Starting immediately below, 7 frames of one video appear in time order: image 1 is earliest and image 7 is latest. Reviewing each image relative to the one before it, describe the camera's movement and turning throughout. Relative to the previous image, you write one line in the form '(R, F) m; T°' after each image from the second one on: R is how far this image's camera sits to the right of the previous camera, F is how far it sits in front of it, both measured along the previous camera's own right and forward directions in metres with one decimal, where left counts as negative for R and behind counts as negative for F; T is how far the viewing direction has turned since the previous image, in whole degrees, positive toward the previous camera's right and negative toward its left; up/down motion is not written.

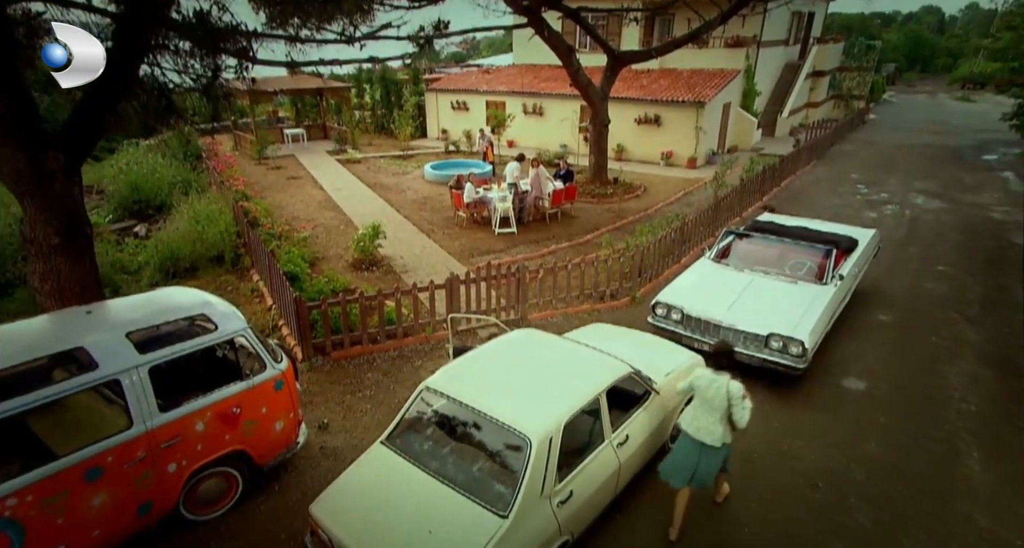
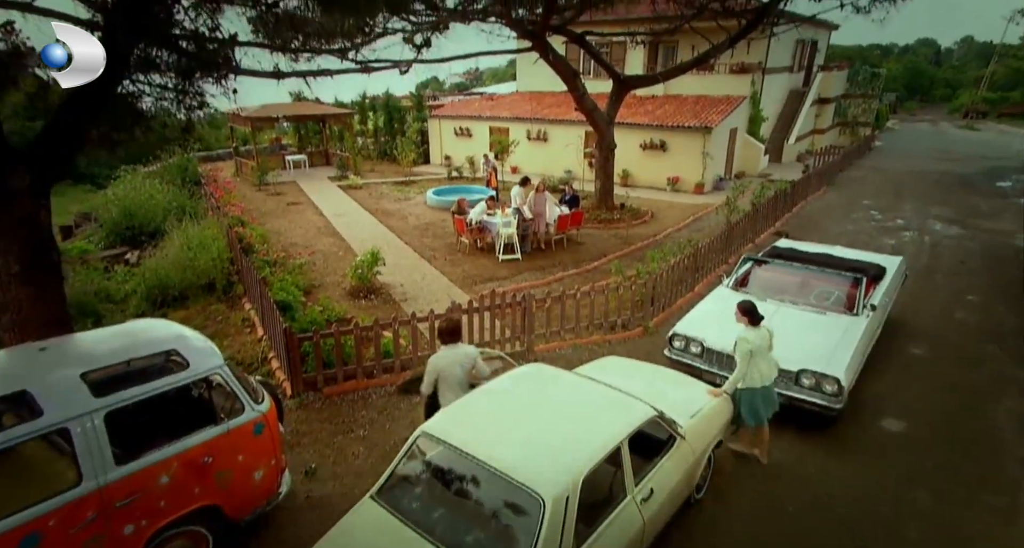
(0.0, +0.4) m; 0°
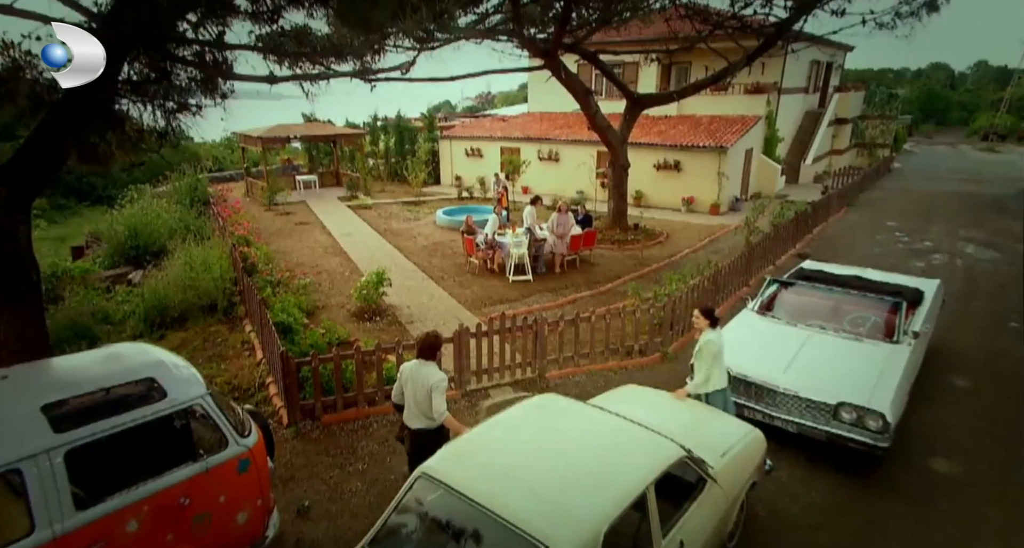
(0.0, +0.3) m; -1°
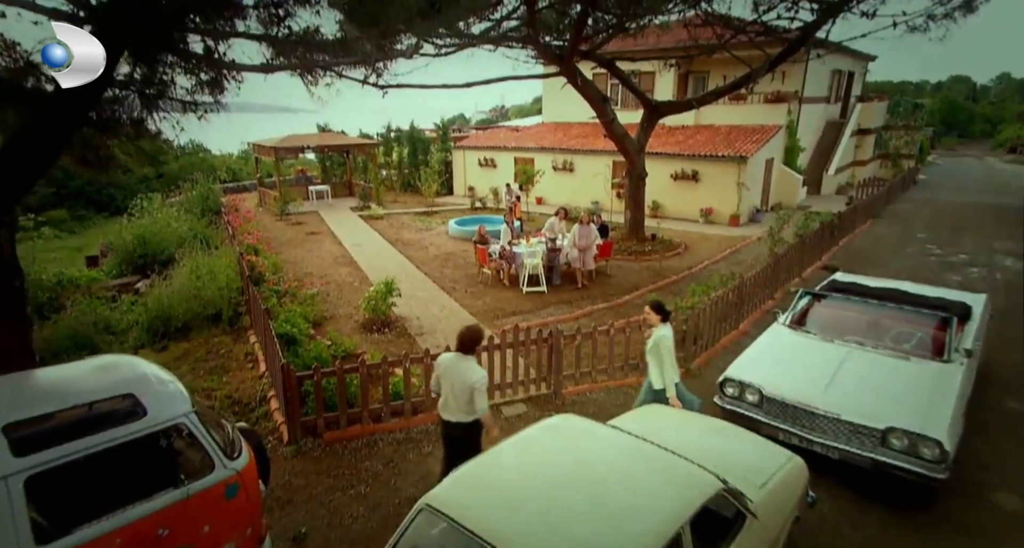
(0.0, +0.3) m; -1°
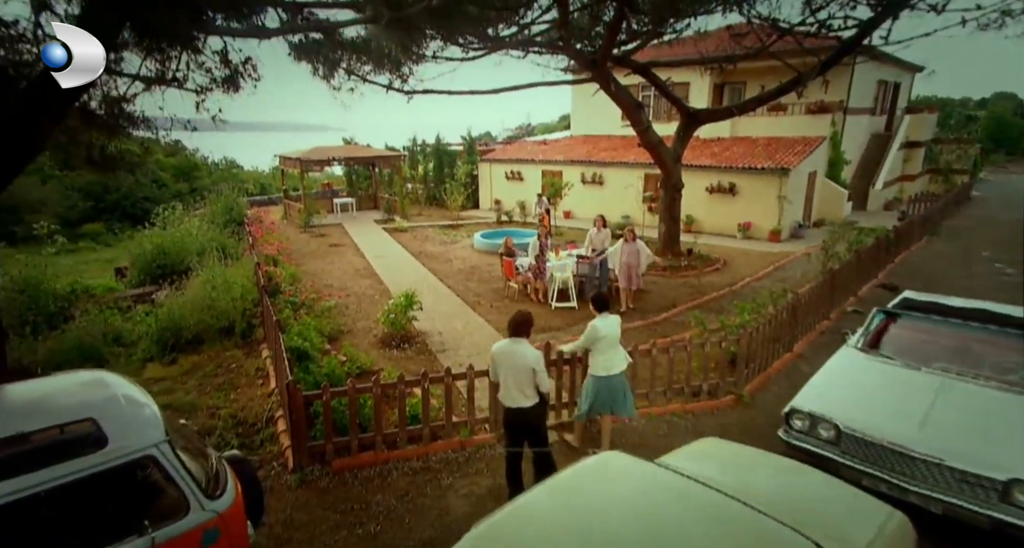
(-0.1, +0.6) m; -3°
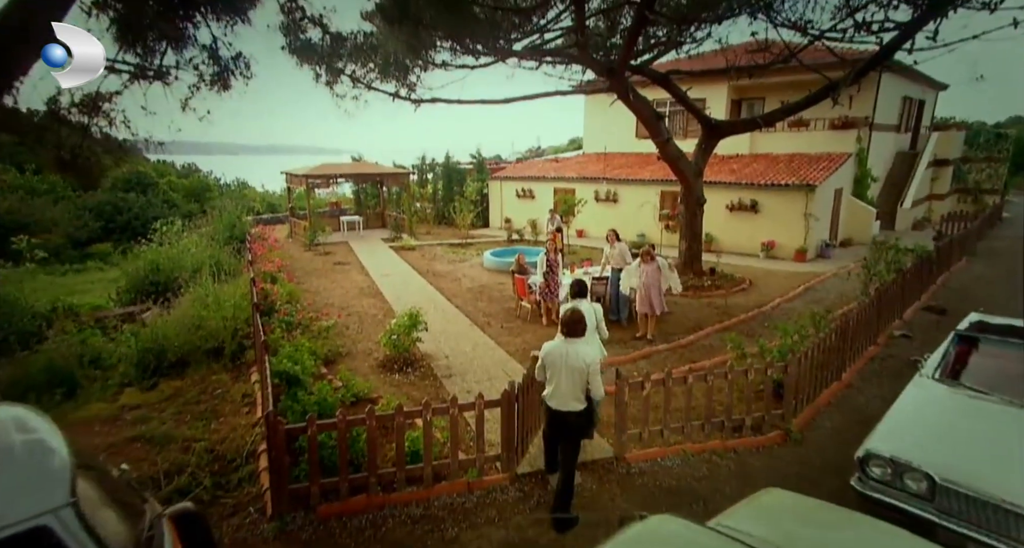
(-0.1, +0.6) m; -1°
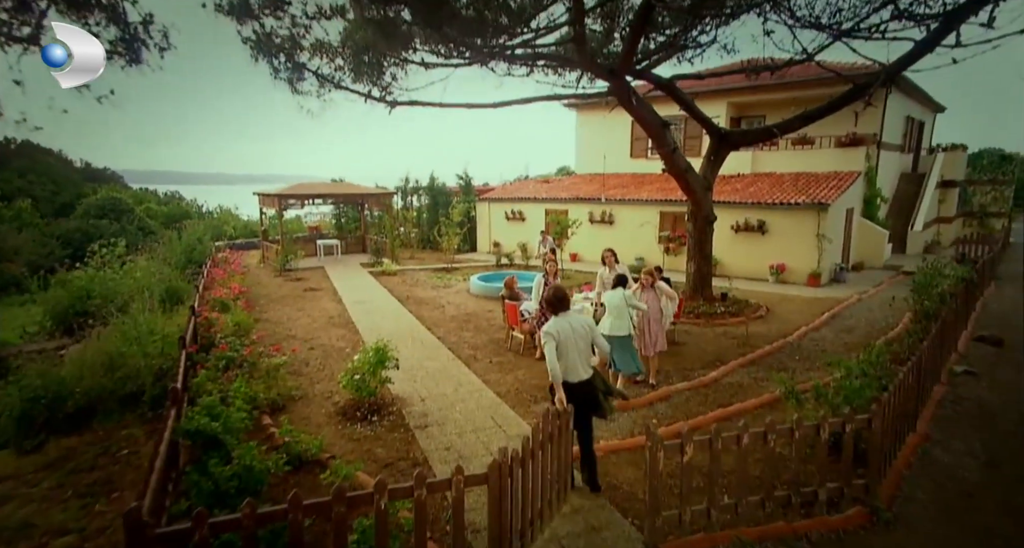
(0.0, +1.2) m; +1°
